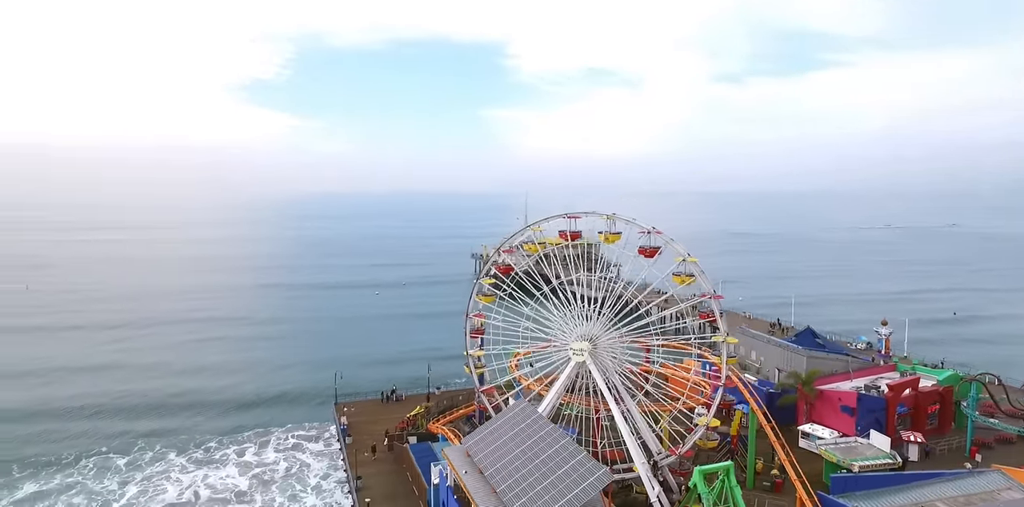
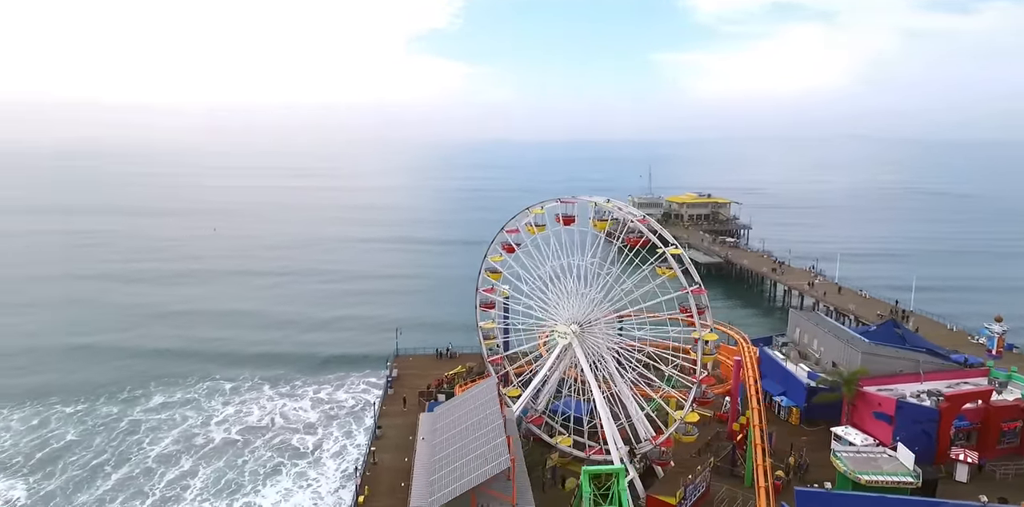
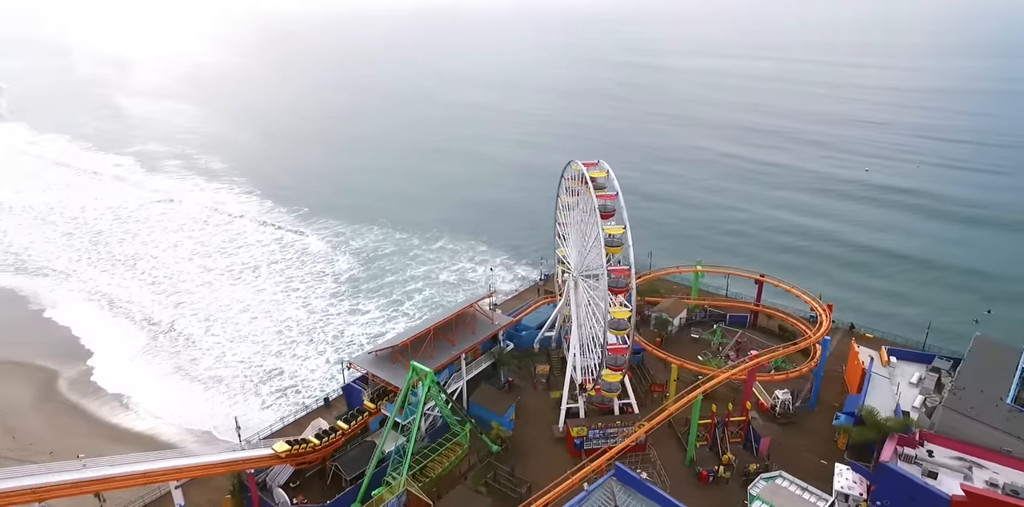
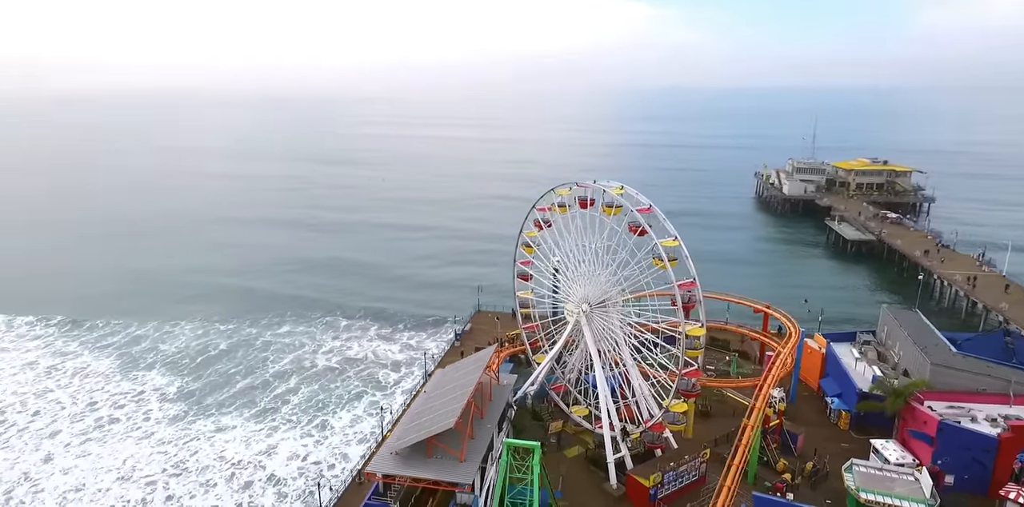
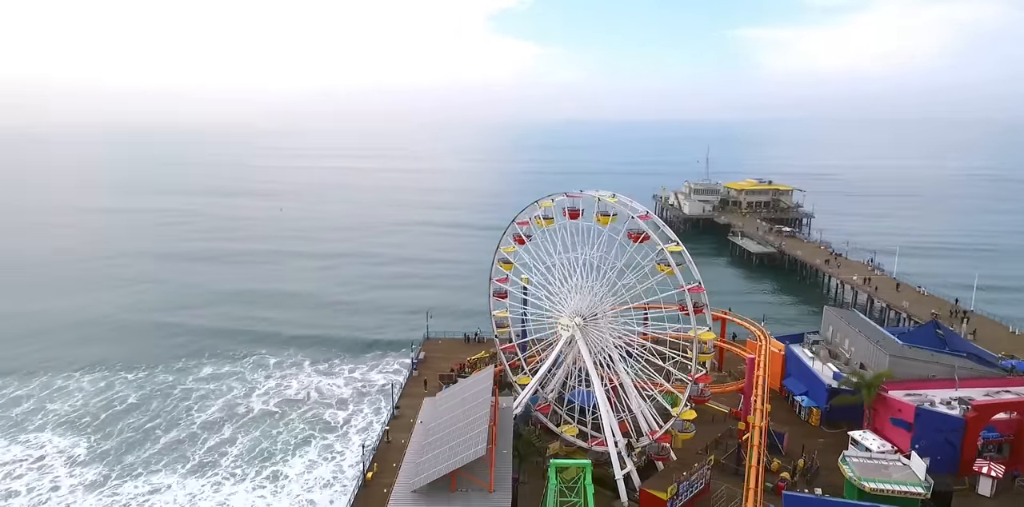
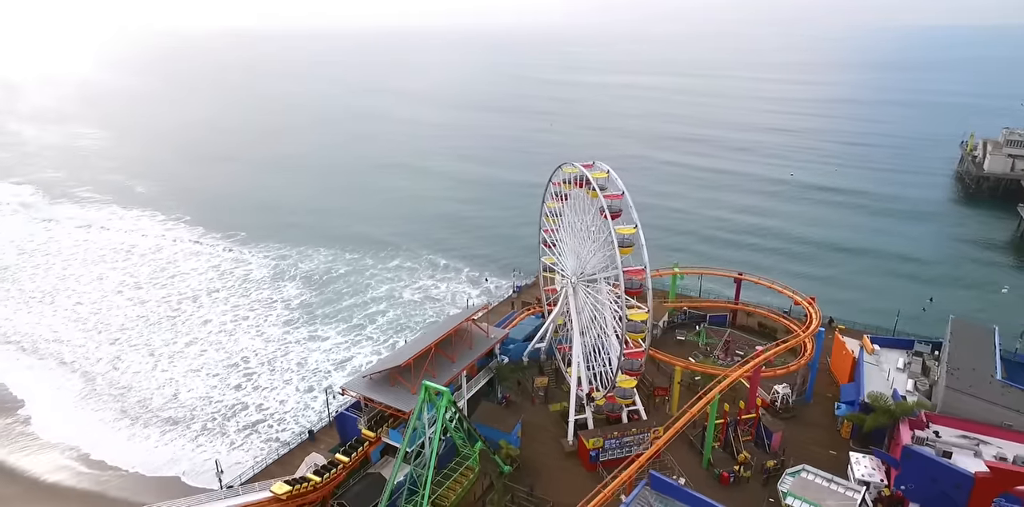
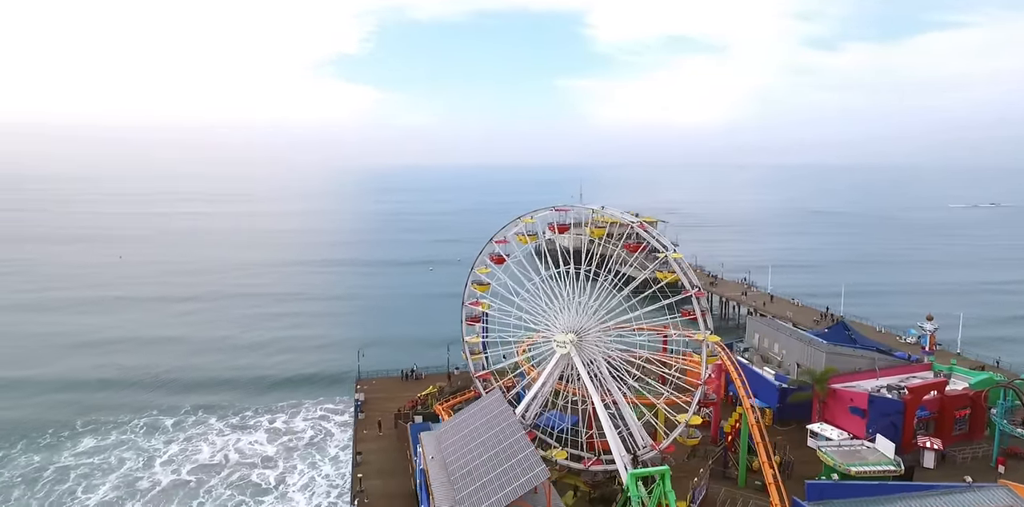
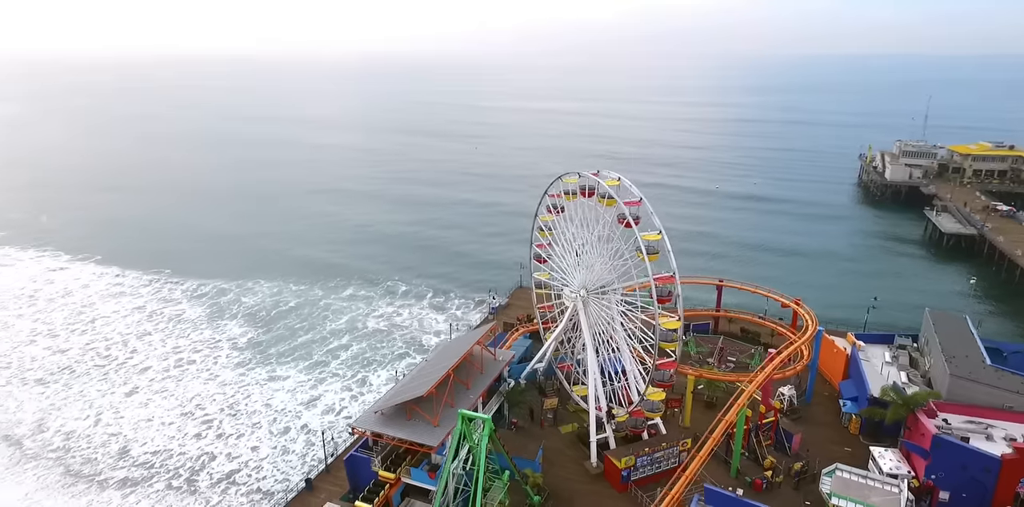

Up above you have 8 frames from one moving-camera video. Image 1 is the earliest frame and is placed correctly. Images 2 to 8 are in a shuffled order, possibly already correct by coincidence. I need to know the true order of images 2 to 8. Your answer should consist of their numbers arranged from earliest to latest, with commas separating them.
7, 2, 5, 4, 8, 6, 3
